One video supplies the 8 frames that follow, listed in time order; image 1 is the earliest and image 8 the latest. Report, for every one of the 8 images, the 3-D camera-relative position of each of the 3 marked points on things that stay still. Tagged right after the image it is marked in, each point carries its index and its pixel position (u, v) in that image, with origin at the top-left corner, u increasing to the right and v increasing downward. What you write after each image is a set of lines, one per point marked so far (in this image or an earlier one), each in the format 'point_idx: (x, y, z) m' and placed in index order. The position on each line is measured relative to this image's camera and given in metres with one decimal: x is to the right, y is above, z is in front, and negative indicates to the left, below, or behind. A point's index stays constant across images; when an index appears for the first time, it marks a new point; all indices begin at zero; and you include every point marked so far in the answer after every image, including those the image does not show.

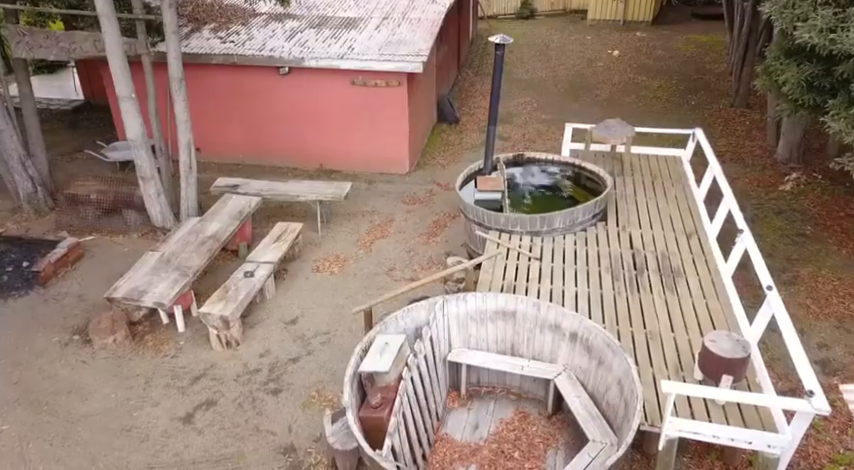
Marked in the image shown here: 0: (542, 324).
0: (+1.0, -0.8, +4.9) m
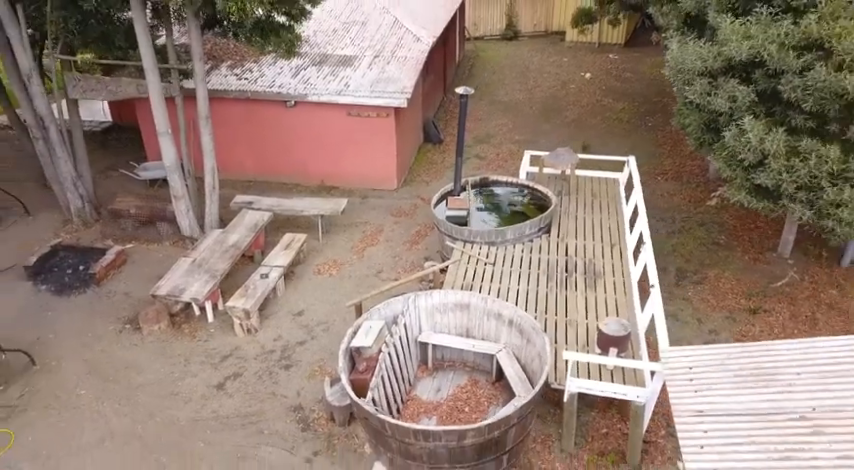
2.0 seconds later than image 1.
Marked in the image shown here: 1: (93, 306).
0: (+0.7, -0.9, +6.5) m
1: (-4.9, -1.0, +8.3) m
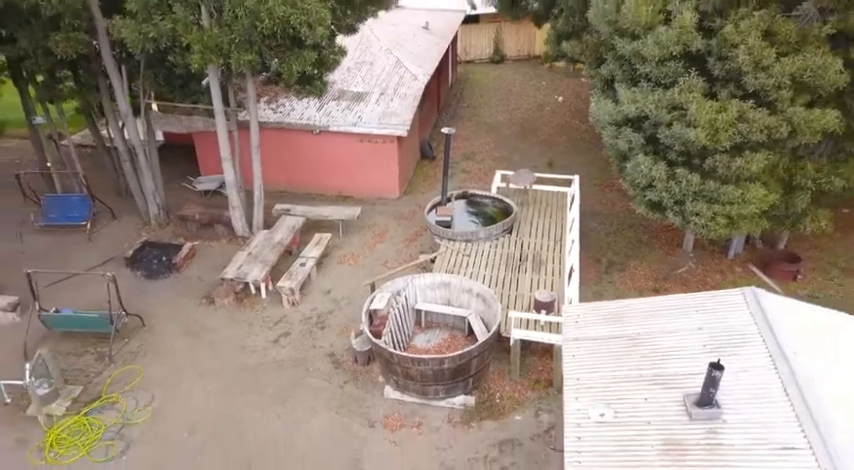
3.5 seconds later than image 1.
0: (+0.6, -0.9, +9.6) m
1: (-5.0, -1.0, +11.4) m
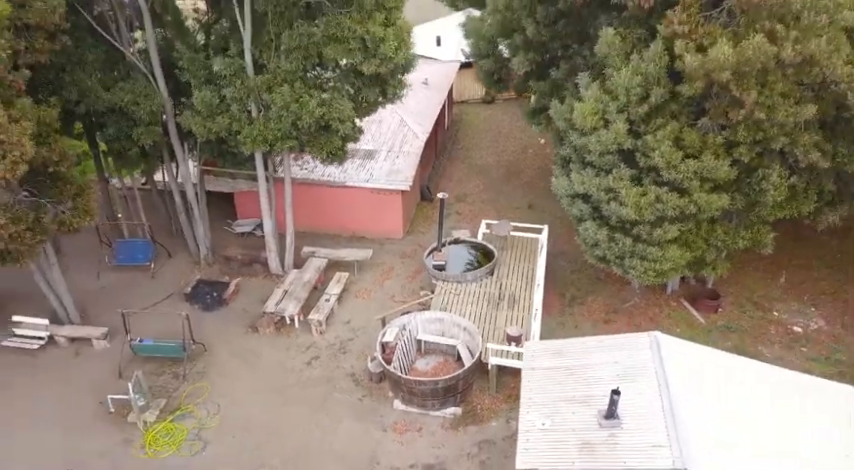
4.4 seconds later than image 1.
0: (+0.6, -1.9, +12.5) m
1: (-5.0, -2.0, +14.3) m
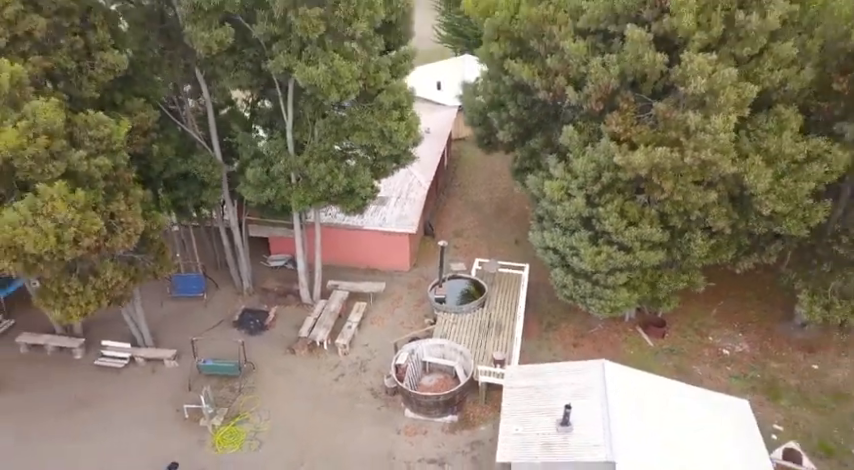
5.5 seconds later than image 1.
0: (+0.7, -3.1, +15.9) m
1: (-4.9, -3.2, +17.7) m
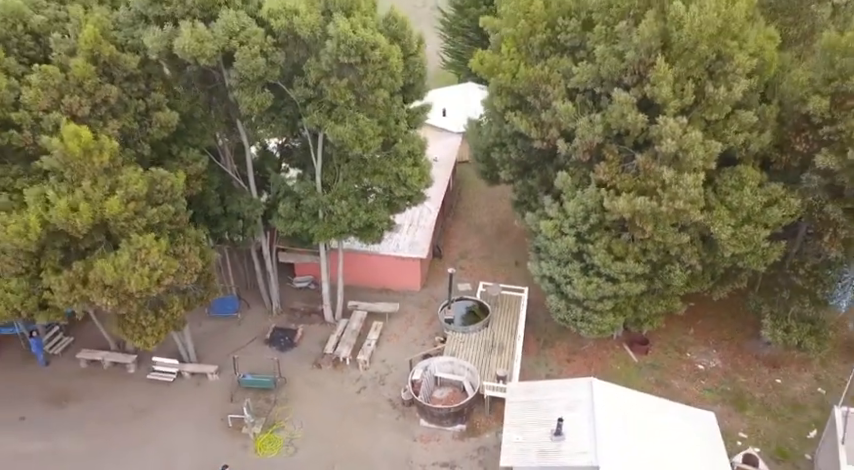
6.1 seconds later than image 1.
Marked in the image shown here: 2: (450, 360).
0: (+1.1, -4.1, +18.2) m
1: (-4.5, -4.2, +19.9) m
2: (+0.7, -4.0, +18.3) m
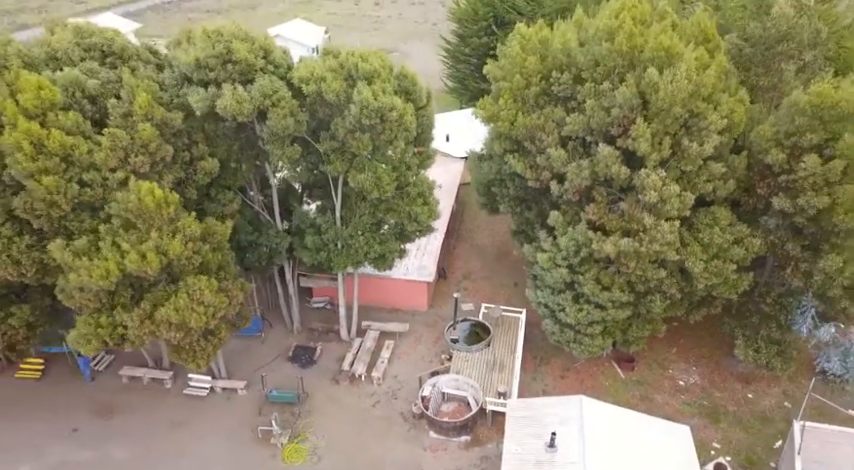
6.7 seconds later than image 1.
0: (+1.4, -5.2, +20.3) m
1: (-4.2, -5.3, +22.0) m
2: (+1.0, -5.0, +20.4) m
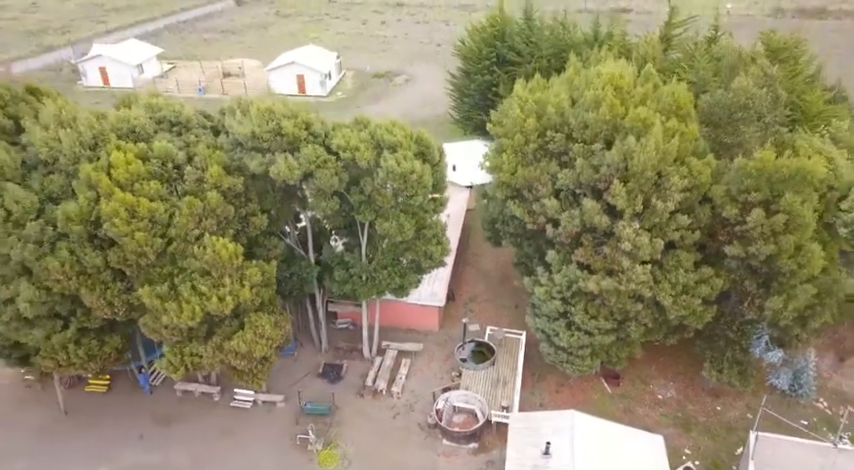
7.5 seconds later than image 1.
0: (+1.9, -6.6, +23.6) m
1: (-3.7, -6.7, +25.4) m
2: (+1.6, -6.5, +23.7) m
